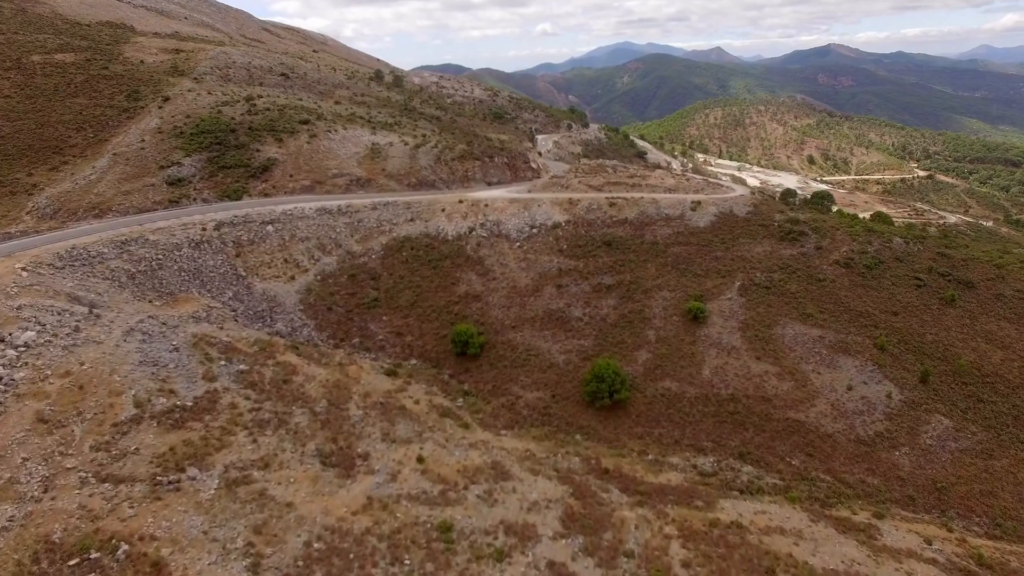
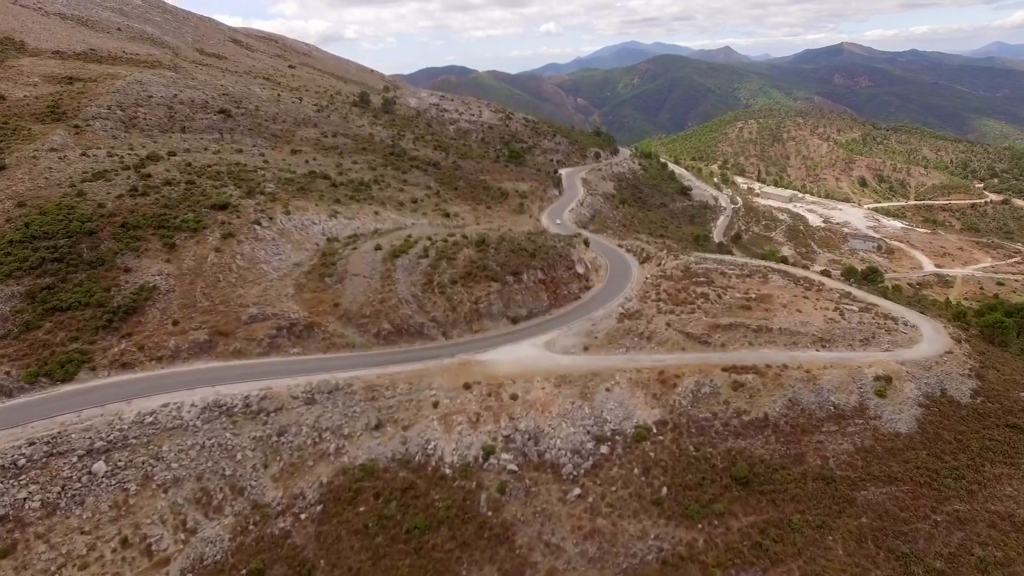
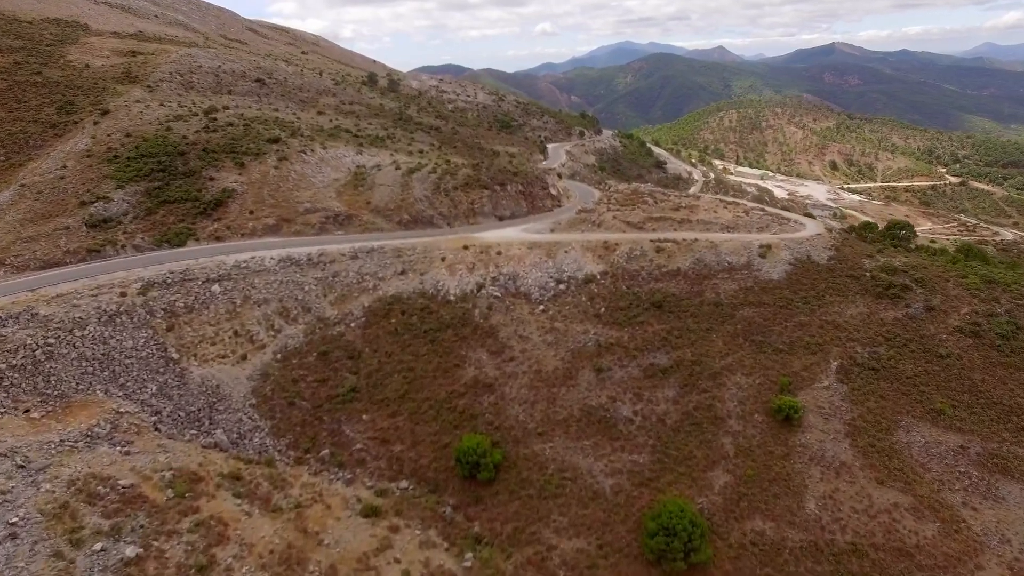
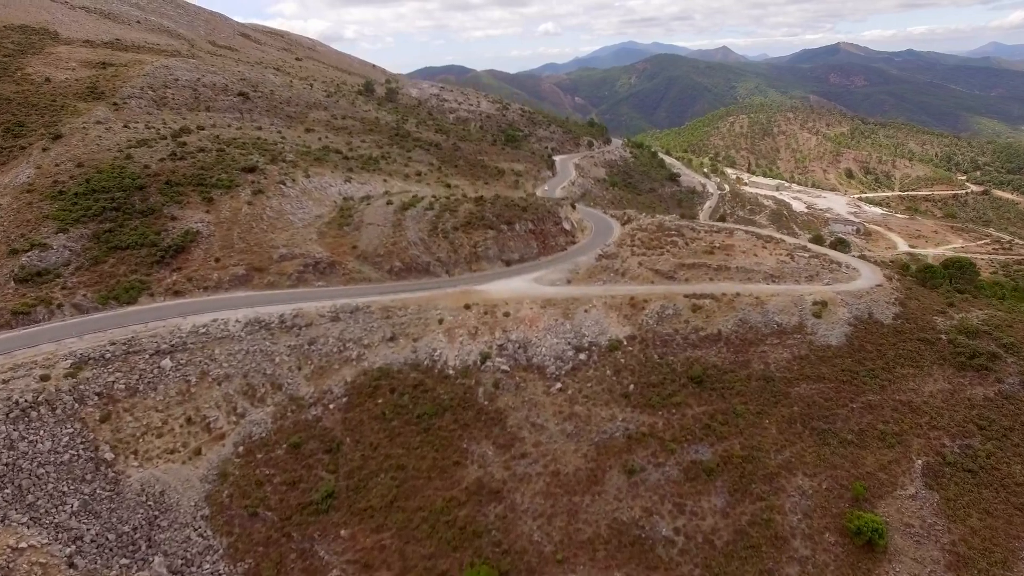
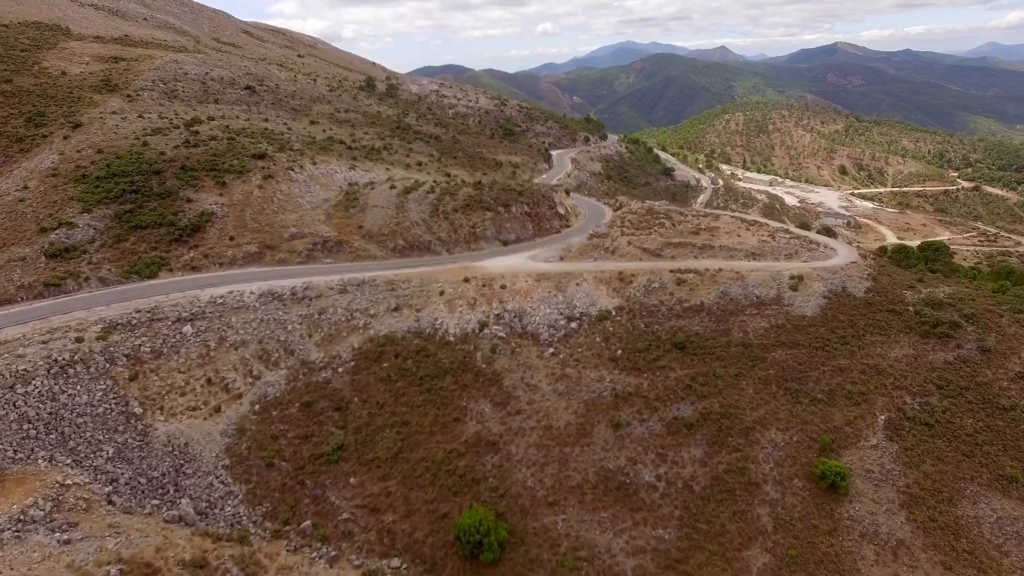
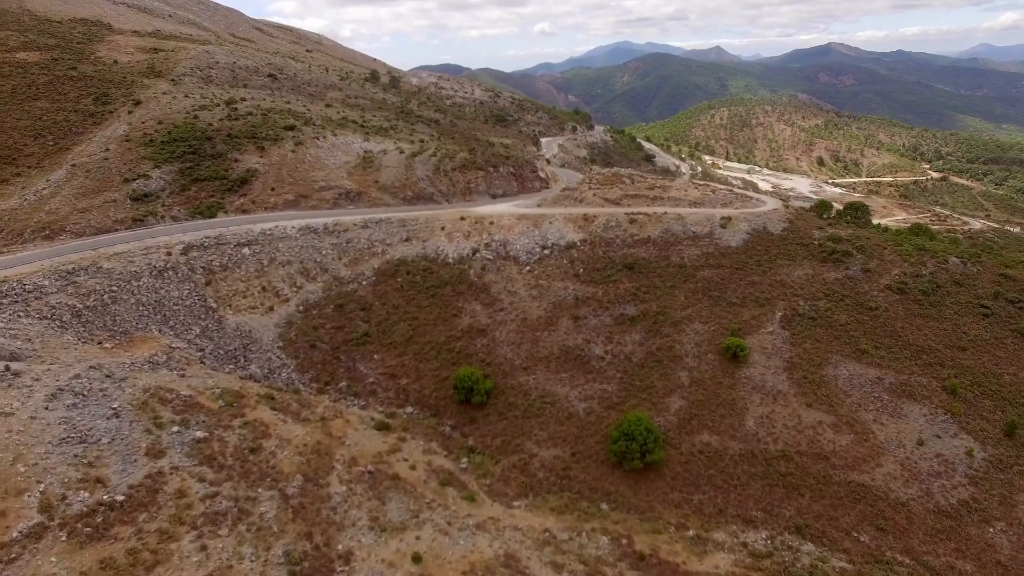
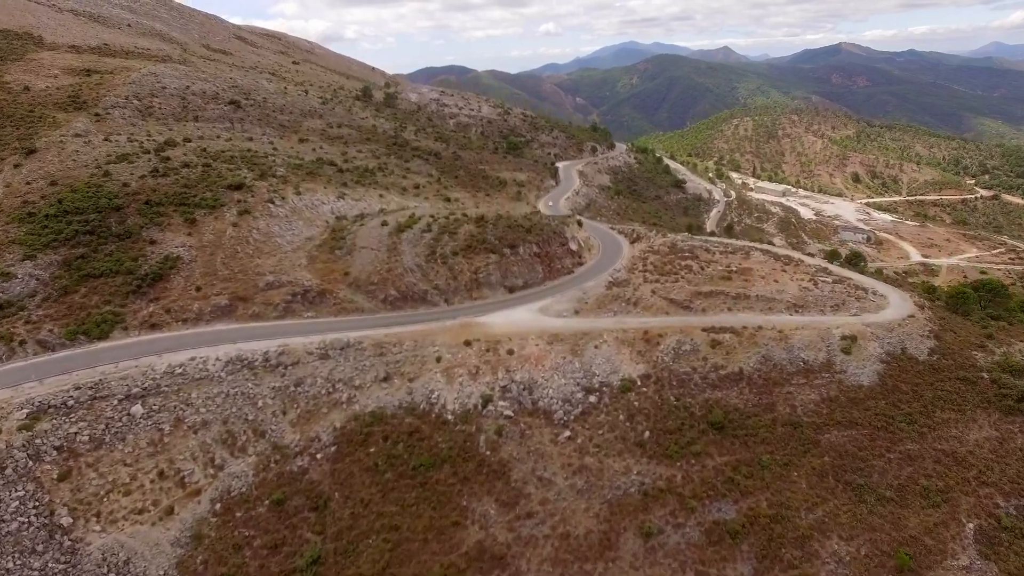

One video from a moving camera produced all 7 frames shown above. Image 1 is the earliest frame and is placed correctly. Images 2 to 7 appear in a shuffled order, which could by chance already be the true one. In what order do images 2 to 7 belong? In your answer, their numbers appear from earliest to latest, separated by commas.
6, 3, 5, 4, 7, 2
